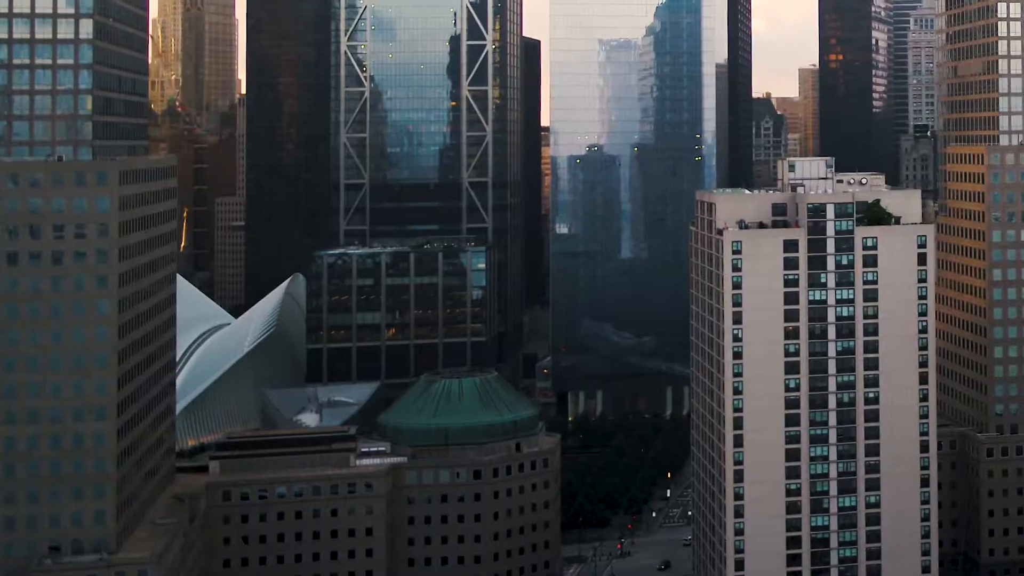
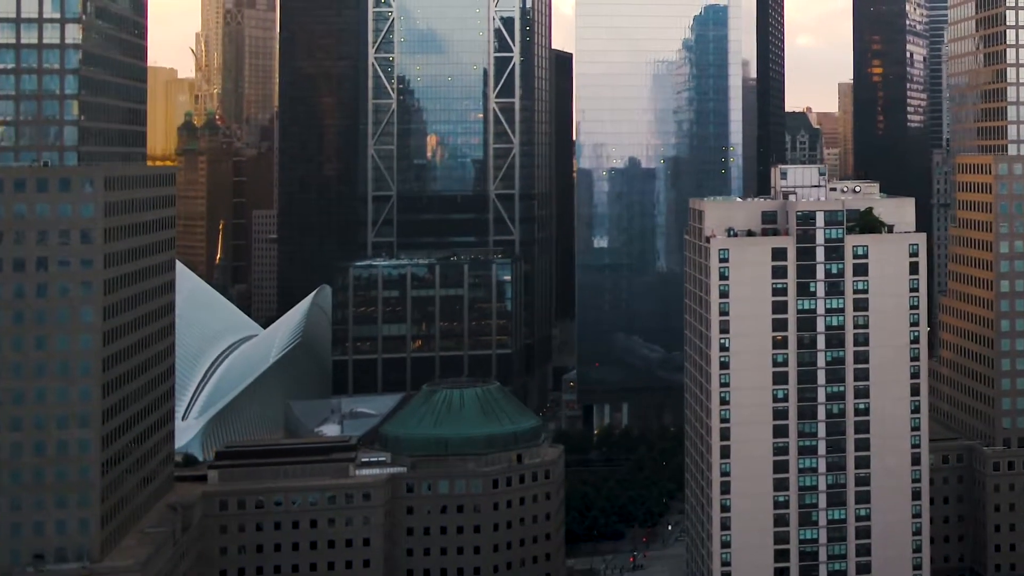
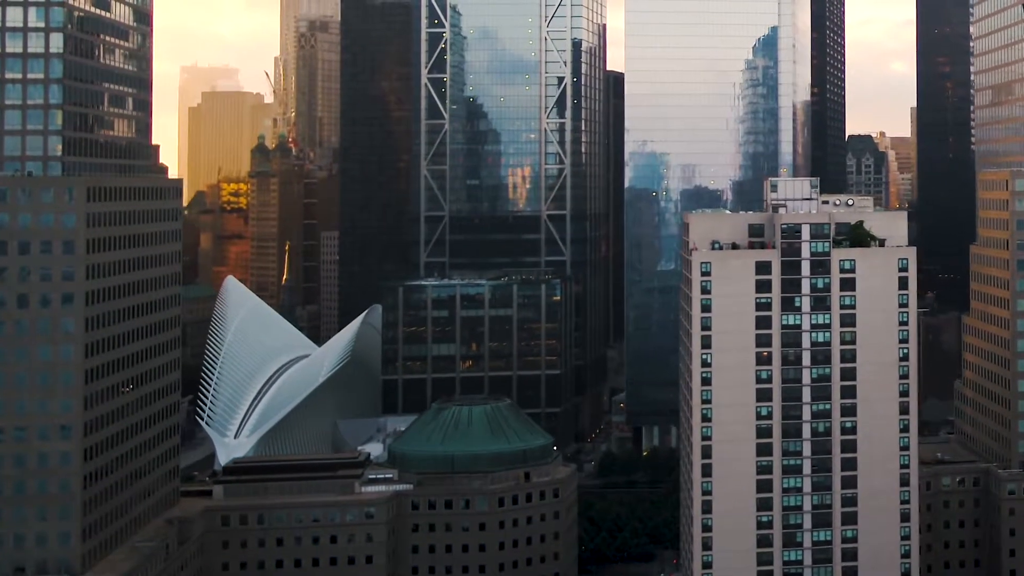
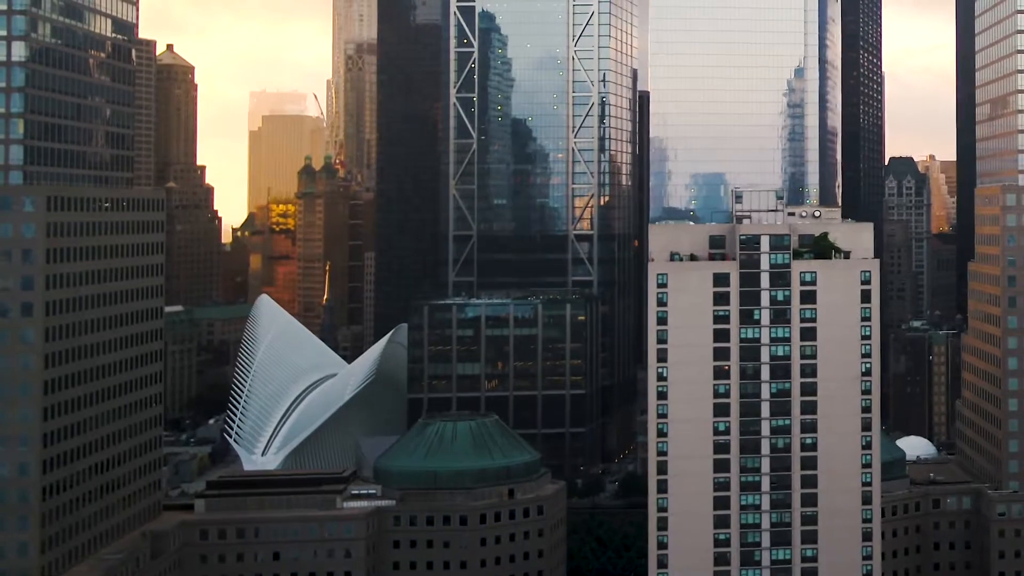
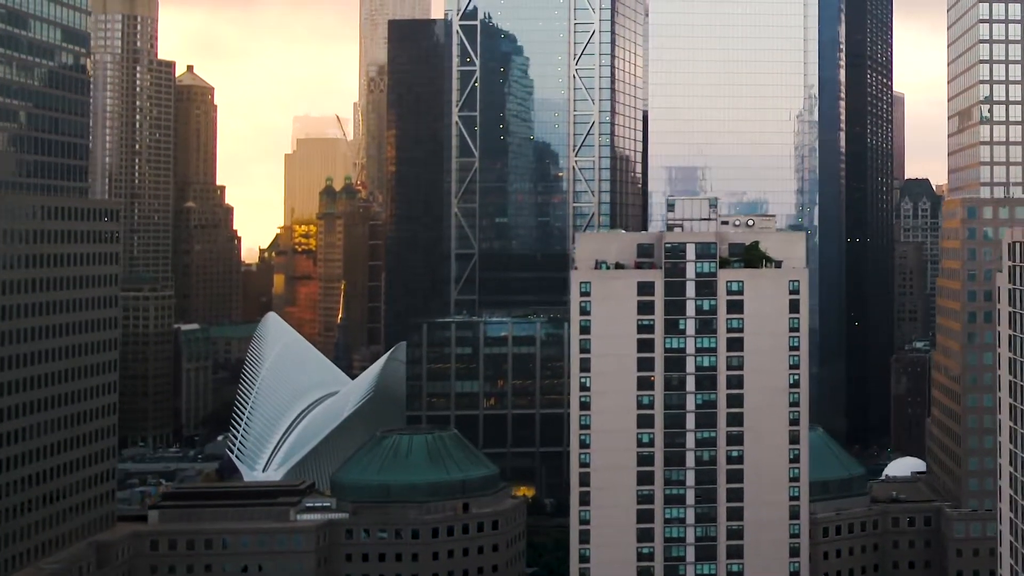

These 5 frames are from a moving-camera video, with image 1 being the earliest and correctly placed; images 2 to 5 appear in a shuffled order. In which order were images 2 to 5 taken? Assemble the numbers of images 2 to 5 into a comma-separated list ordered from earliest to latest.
2, 3, 4, 5
